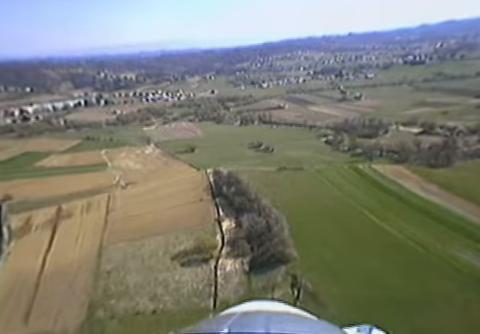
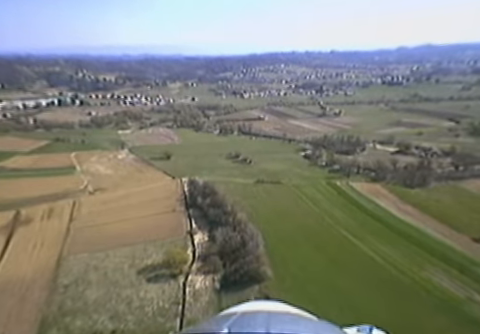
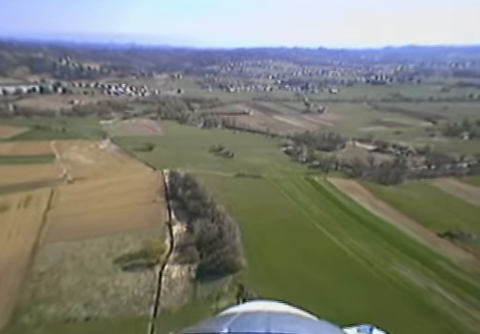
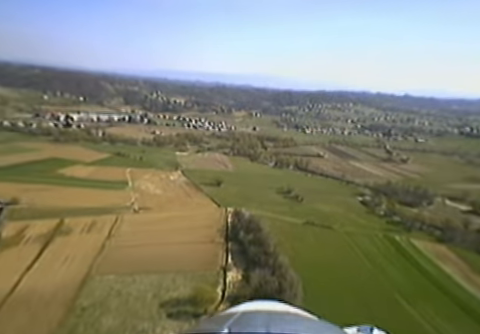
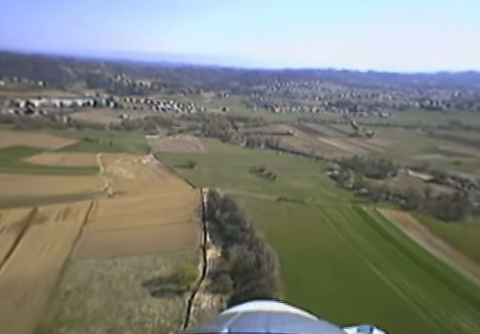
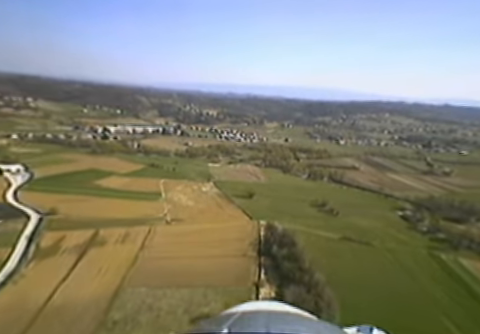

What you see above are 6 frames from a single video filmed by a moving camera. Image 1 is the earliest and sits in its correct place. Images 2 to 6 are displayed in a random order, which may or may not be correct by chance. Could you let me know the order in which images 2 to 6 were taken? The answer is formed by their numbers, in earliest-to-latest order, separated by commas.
3, 2, 5, 4, 6
